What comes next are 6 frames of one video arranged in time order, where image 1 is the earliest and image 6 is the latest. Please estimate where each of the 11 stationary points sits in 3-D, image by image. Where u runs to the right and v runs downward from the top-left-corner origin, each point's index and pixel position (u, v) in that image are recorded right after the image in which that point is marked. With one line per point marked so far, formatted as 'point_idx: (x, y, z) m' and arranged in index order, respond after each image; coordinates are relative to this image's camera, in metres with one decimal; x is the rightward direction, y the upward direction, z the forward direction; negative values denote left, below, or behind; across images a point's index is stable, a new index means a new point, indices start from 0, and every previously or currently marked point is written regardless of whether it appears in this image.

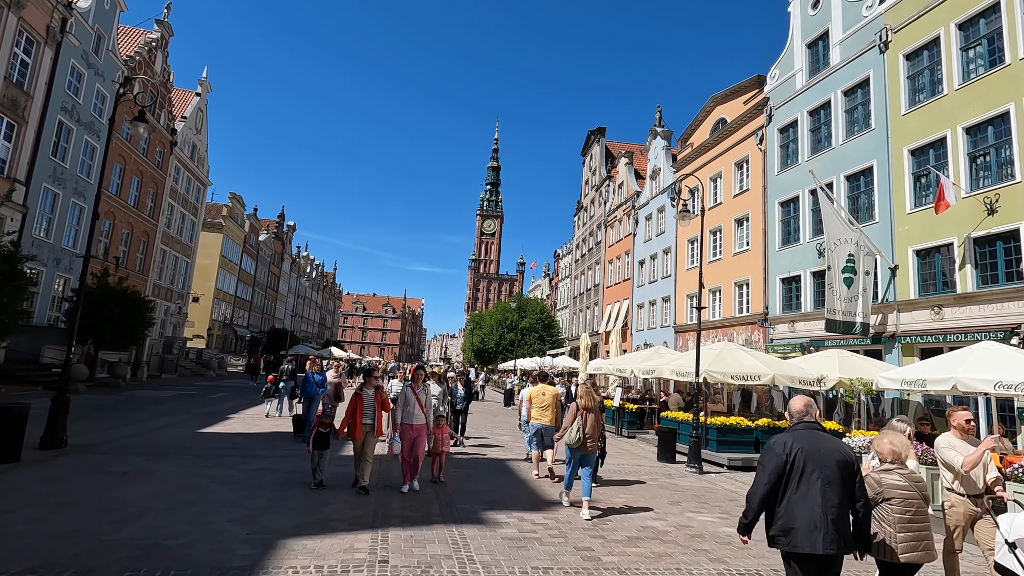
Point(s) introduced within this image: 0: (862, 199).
0: (+12.0, +3.1, +19.4) m
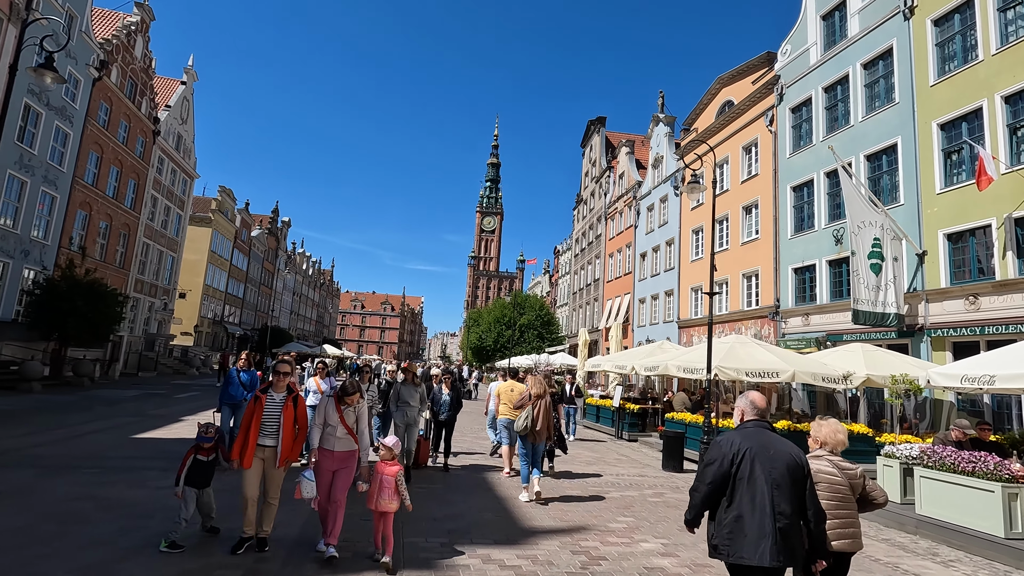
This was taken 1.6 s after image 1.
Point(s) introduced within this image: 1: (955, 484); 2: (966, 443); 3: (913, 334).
0: (+11.7, +3.4, +17.8) m
1: (+5.5, -2.4, +7.0) m
2: (+6.1, -2.1, +7.6) m
3: (+11.4, -1.3, +16.1) m
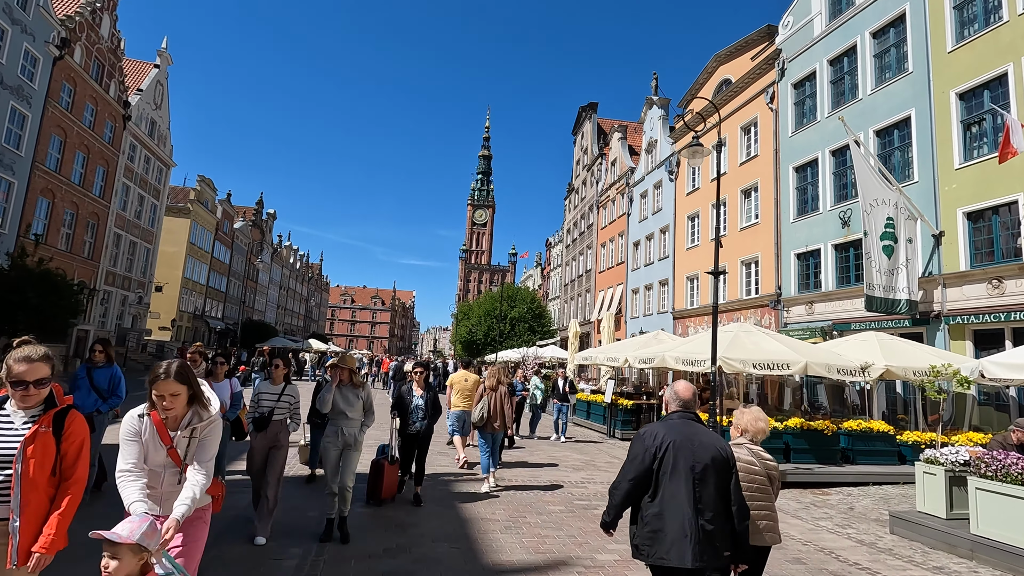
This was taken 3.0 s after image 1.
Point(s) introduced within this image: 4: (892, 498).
0: (+11.2, +3.9, +16.5) m
1: (+5.1, -2.1, +5.7) m
2: (+5.7, -1.7, +6.2) m
3: (+11.0, -0.9, +14.8) m
4: (+5.9, -3.3, +8.7) m
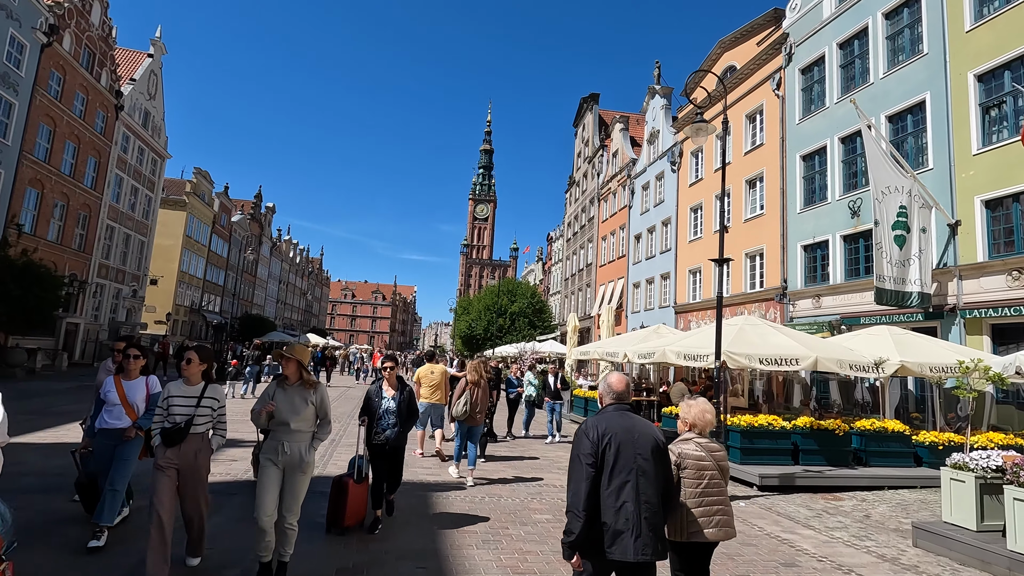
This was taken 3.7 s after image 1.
0: (+11.0, +4.1, +15.7) m
1: (+4.9, -2.0, +5.0) m
2: (+5.5, -1.6, +5.6) m
3: (+10.8, -0.7, +14.1) m
4: (+5.7, -3.1, +8.1) m
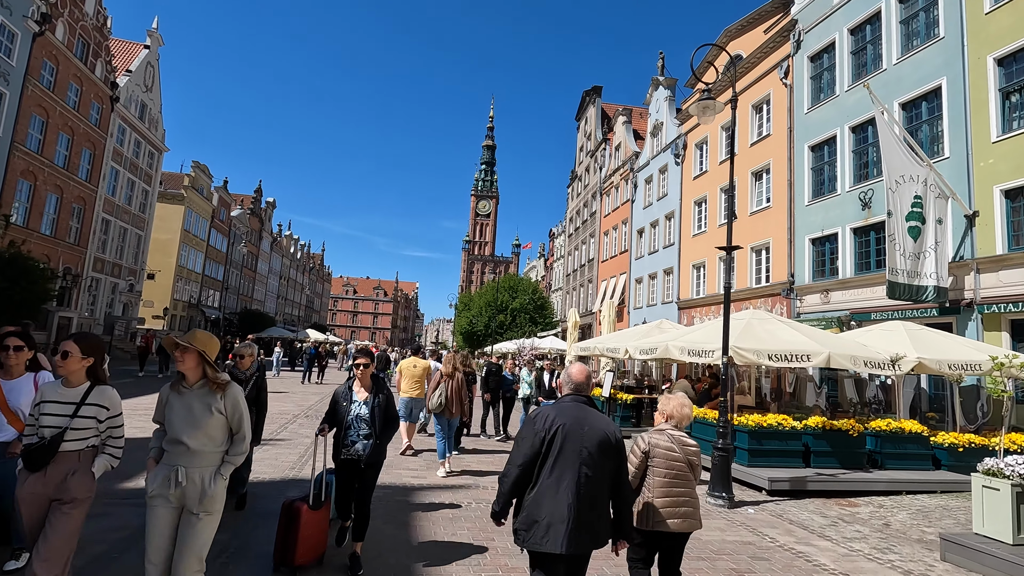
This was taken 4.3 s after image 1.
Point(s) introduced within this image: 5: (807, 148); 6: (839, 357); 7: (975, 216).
0: (+11.0, +4.2, +15.1) m
1: (+4.8, -1.9, +4.4) m
2: (+5.4, -1.5, +5.0) m
3: (+10.7, -0.6, +13.5) m
4: (+5.6, -3.0, +7.5) m
5: (+10.0, +4.7, +19.1) m
6: (+5.6, -1.2, +9.8) m
7: (+11.0, +1.7, +13.4) m
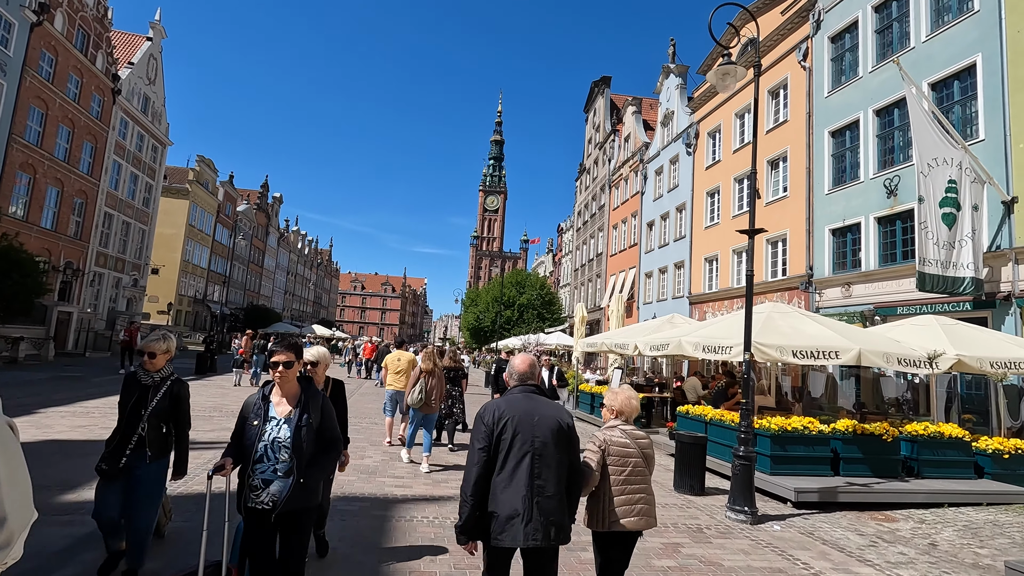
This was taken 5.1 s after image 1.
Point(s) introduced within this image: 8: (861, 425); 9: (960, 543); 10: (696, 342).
0: (+11.1, +4.4, +14.1) m
1: (+4.7, -1.7, +3.6) m
2: (+5.3, -1.4, +4.1) m
3: (+10.8, -0.4, +12.6) m
4: (+5.5, -2.8, +6.7) m
5: (+10.1, +4.9, +18.1) m
6: (+5.6, -1.0, +8.9) m
7: (+11.0, +1.9, +12.5) m
8: (+5.4, -2.1, +8.7) m
9: (+4.9, -2.8, +6.1) m
10: (+3.6, -1.0, +10.8) m
